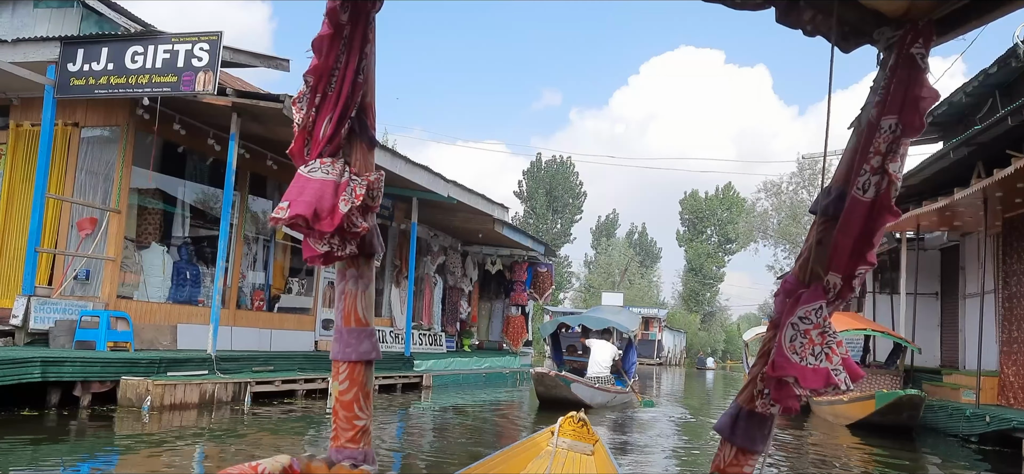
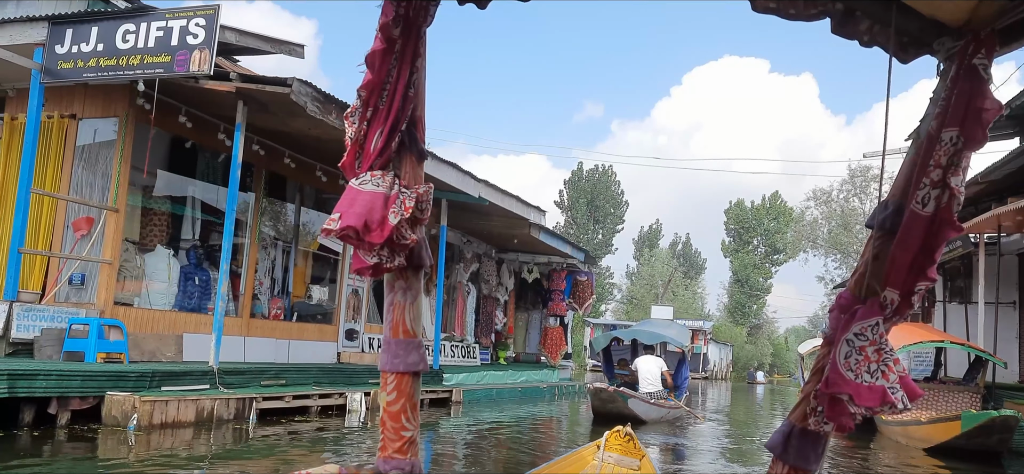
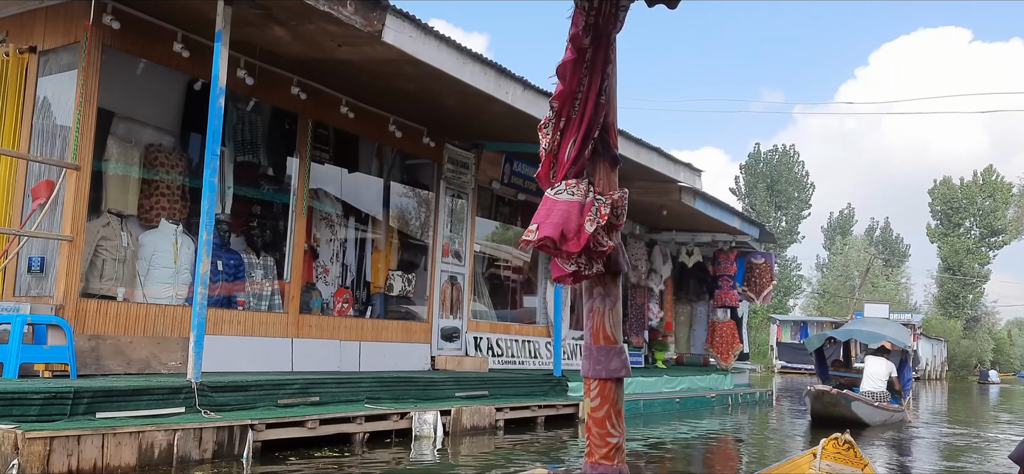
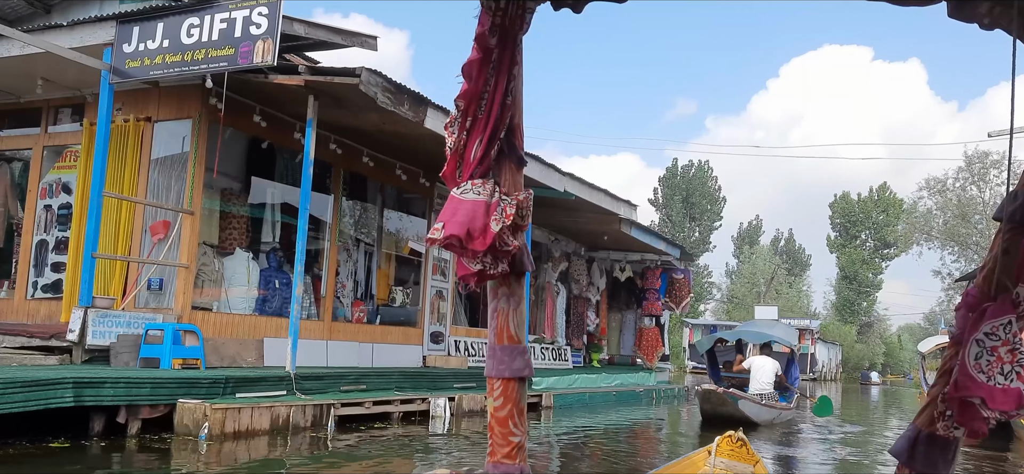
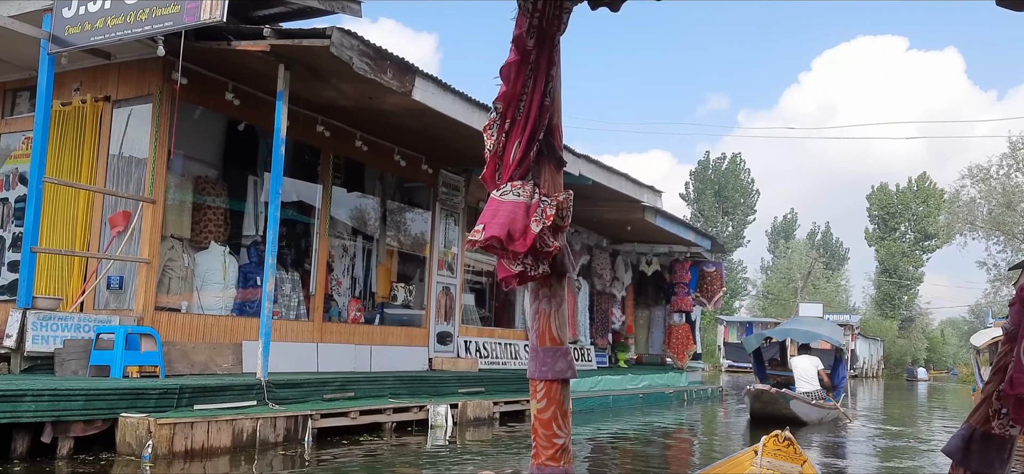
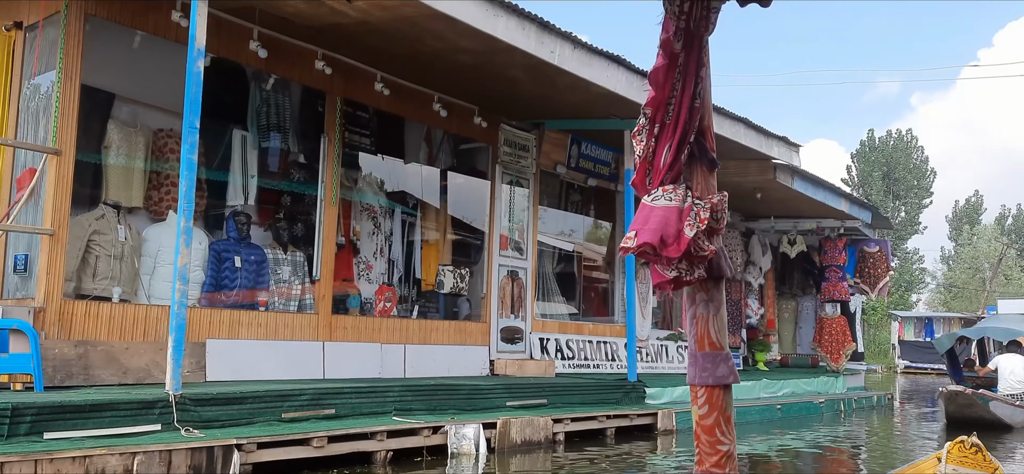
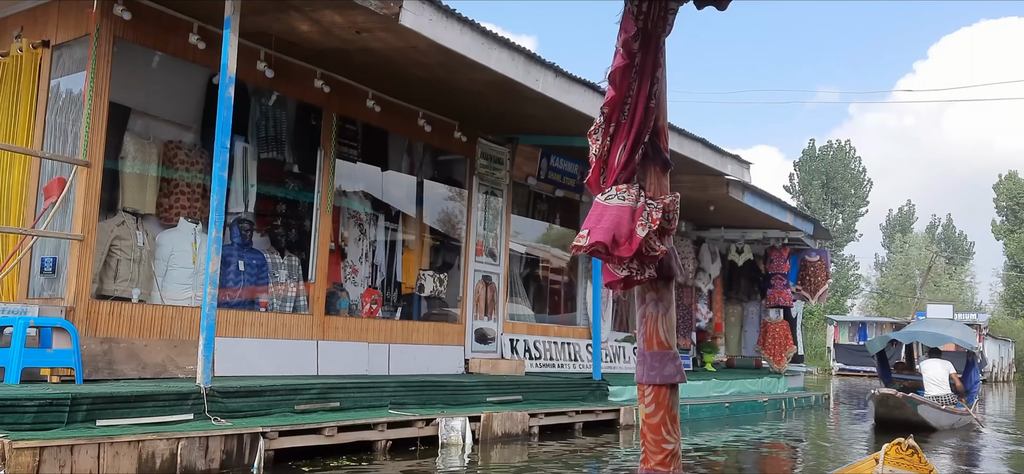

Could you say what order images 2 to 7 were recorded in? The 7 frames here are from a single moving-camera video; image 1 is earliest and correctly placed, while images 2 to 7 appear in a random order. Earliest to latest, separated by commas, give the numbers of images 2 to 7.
2, 4, 5, 3, 7, 6
